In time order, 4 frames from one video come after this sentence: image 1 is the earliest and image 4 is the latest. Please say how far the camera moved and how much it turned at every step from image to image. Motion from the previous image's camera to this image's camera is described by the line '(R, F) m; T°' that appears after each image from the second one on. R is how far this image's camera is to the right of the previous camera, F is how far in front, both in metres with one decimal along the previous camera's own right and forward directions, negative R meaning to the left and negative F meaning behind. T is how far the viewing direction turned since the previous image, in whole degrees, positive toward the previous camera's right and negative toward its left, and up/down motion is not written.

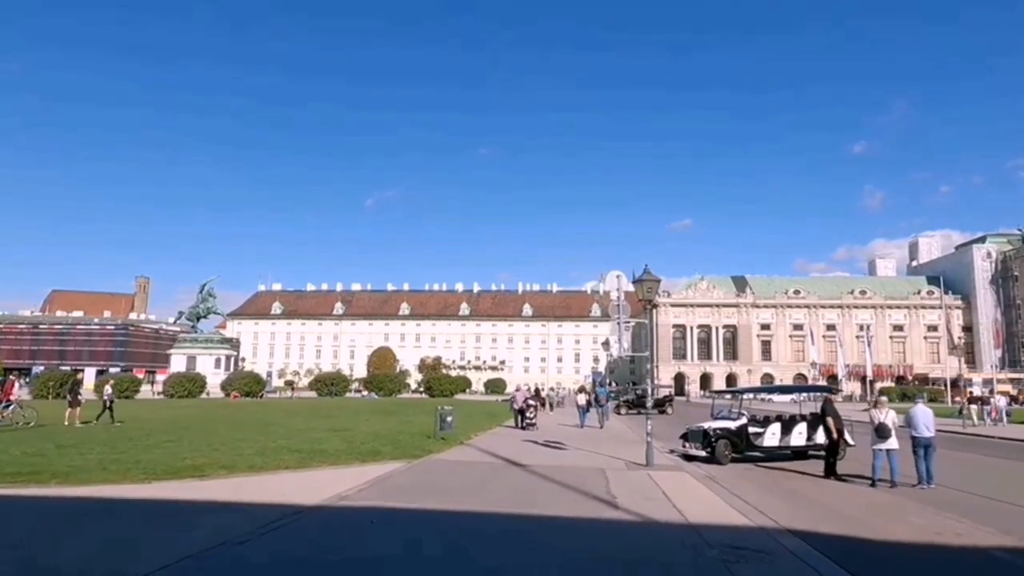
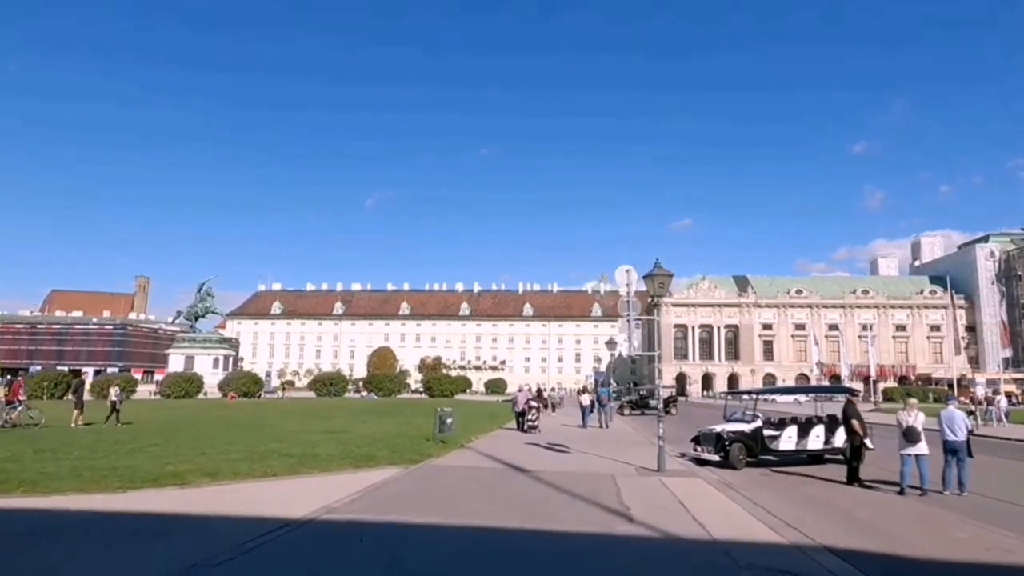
(-0.1, +0.9) m; 0°
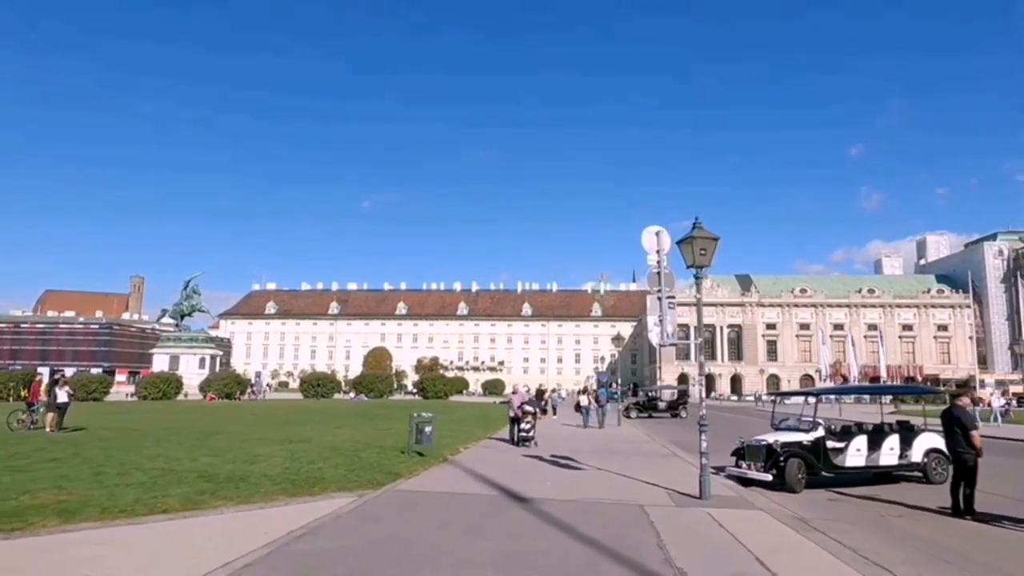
(+0.1, +3.9) m; 0°
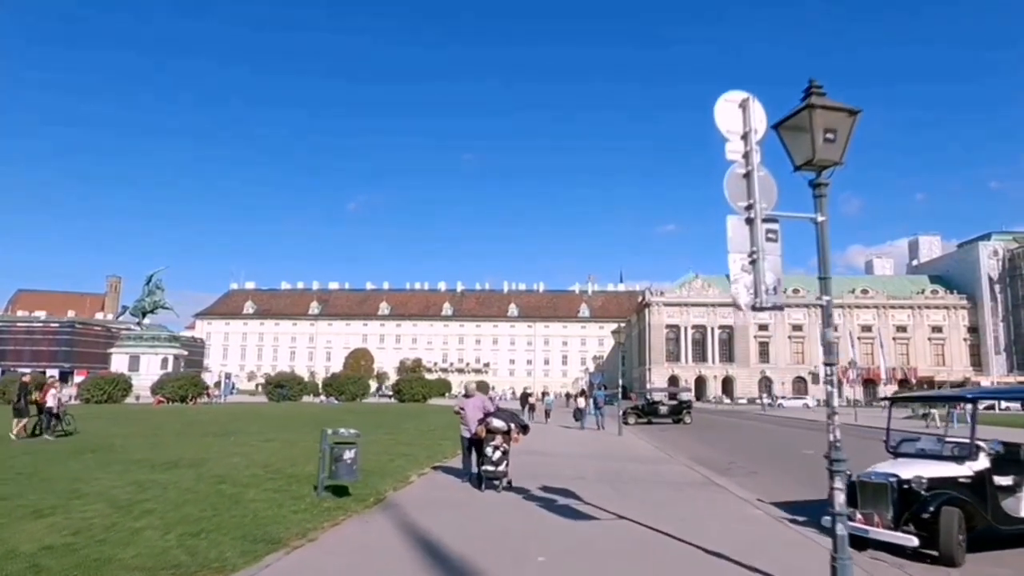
(+0.2, +5.7) m; +1°
